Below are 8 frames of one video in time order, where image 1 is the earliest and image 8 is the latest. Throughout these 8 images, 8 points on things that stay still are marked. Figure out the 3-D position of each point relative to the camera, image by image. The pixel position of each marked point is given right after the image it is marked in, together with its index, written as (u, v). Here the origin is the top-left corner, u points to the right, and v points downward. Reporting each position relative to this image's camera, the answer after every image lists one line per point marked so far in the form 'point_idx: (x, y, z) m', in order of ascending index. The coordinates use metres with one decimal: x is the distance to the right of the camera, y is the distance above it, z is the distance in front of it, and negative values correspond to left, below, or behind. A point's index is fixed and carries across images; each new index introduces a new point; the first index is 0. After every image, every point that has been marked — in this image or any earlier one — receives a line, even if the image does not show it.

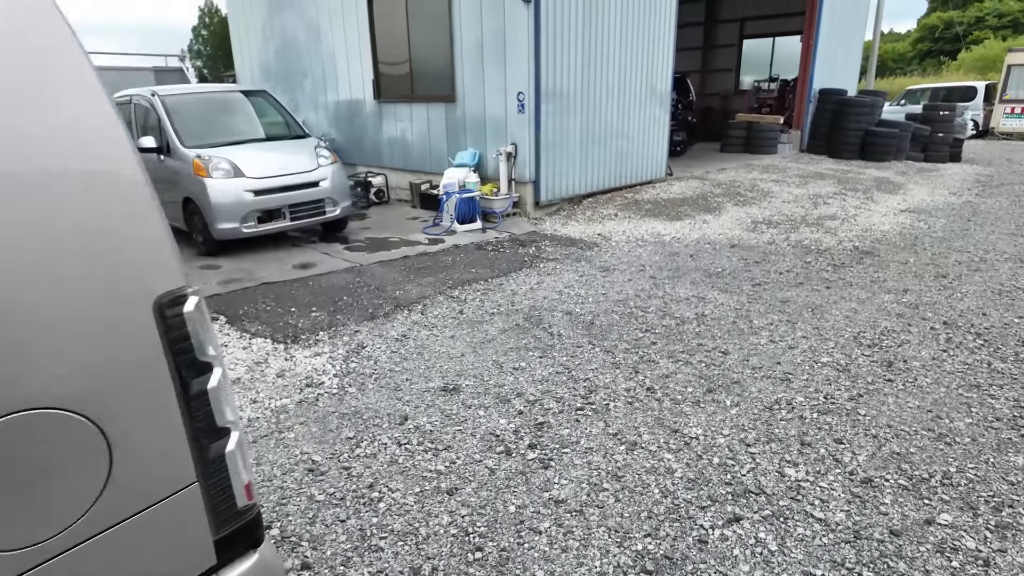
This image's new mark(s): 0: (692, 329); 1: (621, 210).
0: (+1.1, -0.3, +3.6) m
1: (+1.3, +0.9, +6.9) m
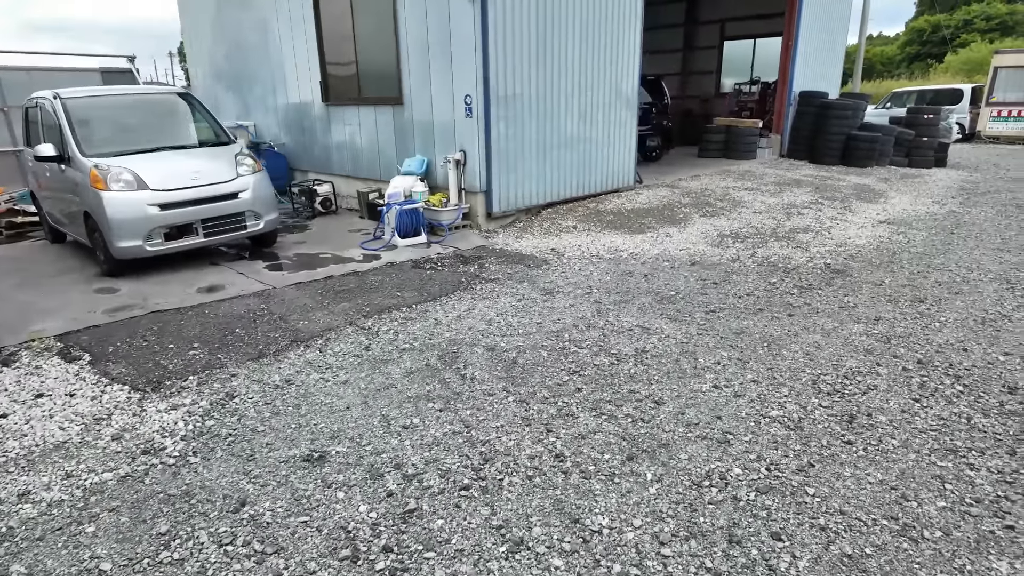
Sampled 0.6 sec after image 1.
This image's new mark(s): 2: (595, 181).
0: (+0.6, -0.4, +3.1) m
1: (+0.8, +0.7, +6.4) m
2: (+1.0, +1.3, +7.2) m
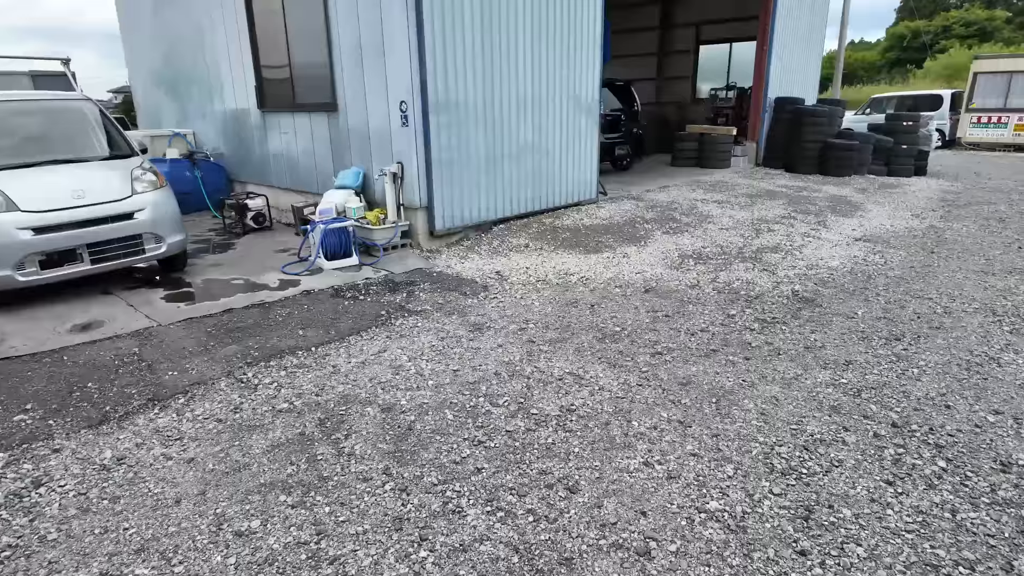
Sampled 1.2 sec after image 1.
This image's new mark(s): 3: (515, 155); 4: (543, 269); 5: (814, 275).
0: (+0.1, -0.7, +2.5) m
1: (+0.2, +0.5, +5.9) m
2: (+0.5, +1.1, +6.7) m
3: (0.0, +1.4, +6.2) m
4: (+0.3, +0.2, +5.1) m
5: (+2.5, +0.1, +4.8) m
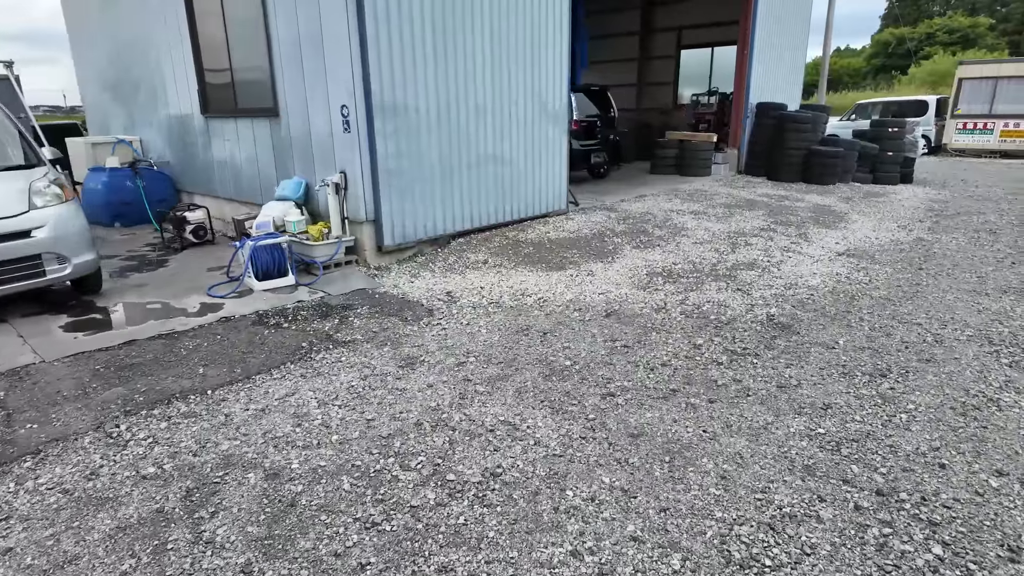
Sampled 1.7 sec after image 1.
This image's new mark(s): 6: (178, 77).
0: (-0.2, -0.8, +2.1) m
1: (-0.2, +0.3, +5.4) m
2: (0.0, +0.9, +6.3) m
3: (-0.4, +1.2, +5.7) m
4: (-0.1, 0.0, +4.7) m
5: (+2.1, -0.1, +4.4) m
6: (-3.9, +2.5, +6.7) m
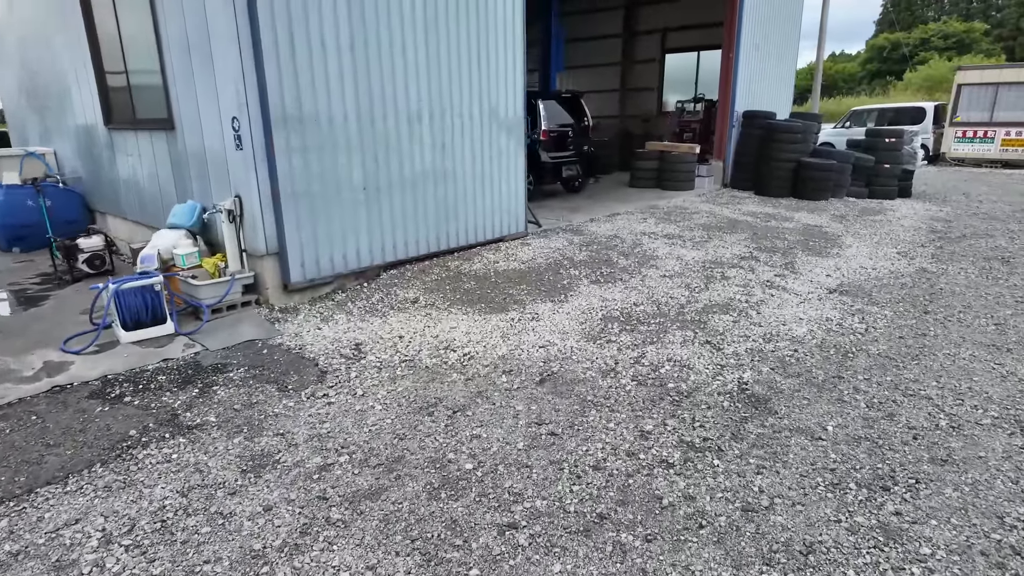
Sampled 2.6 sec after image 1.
0: (-0.7, -1.1, +1.2) m
1: (-0.7, 0.0, +4.6) m
2: (-0.5, +0.5, +5.5) m
3: (-0.9, +0.9, +5.0) m
4: (-0.6, -0.3, +3.9) m
5: (+1.6, -0.4, +3.6) m
6: (-4.4, +2.1, +5.9) m
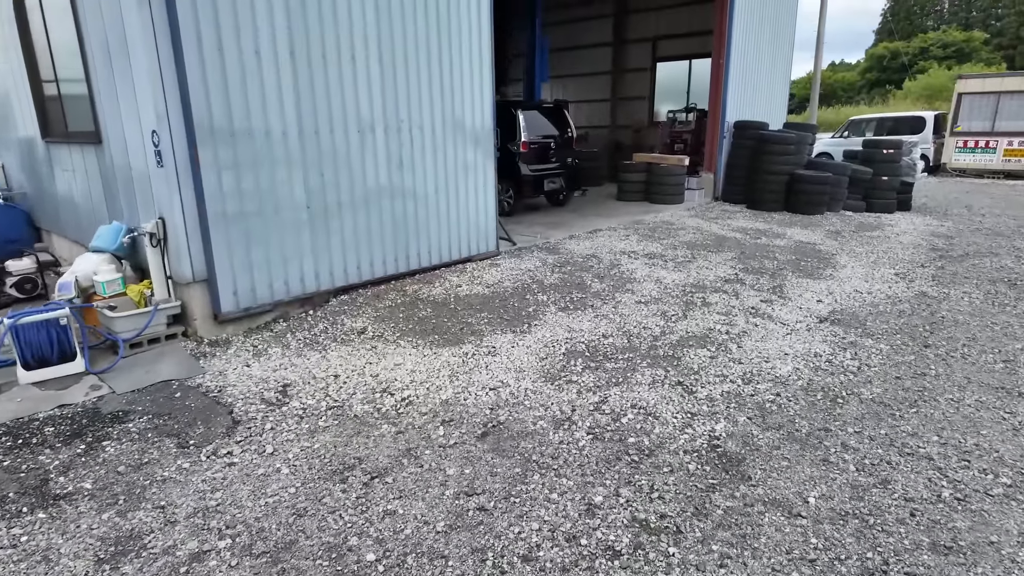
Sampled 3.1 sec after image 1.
0: (-1.0, -1.3, +0.8) m
1: (-1.0, -0.2, +4.2) m
2: (-0.8, +0.3, +5.1) m
3: (-1.2, +0.7, +4.5) m
4: (-0.9, -0.5, +3.5) m
5: (+1.3, -0.6, +3.1) m
6: (-4.7, +1.9, +5.5) m
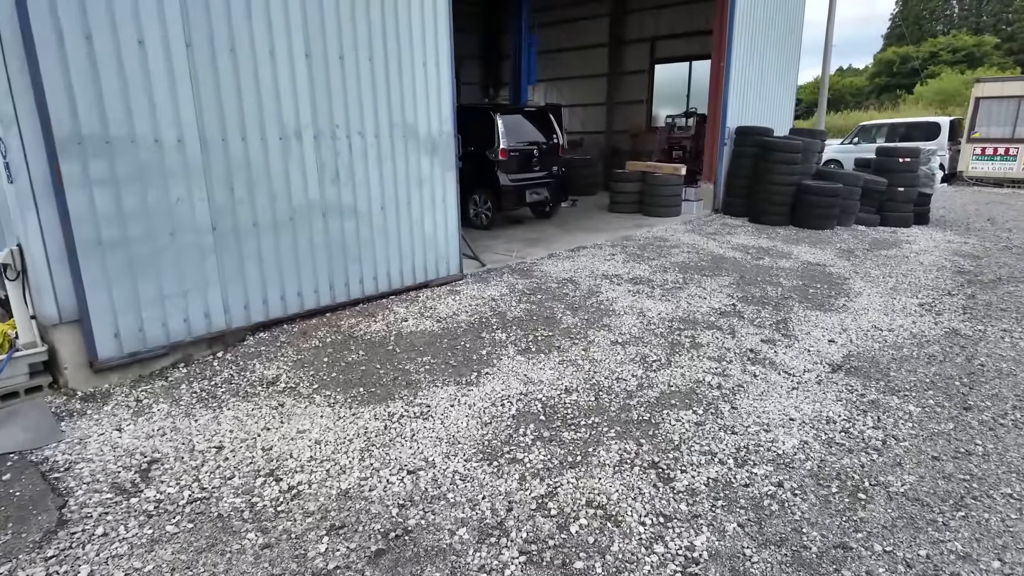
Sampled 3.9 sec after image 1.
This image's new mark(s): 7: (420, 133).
0: (-1.4, -1.5, +0.1) m
1: (-1.3, -0.5, +3.5) m
2: (-1.1, +0.1, +4.4) m
3: (-1.5, +0.4, +3.8) m
4: (-1.3, -0.8, +2.8) m
5: (+1.0, -0.8, +2.4) m
6: (-5.0, +1.7, +4.9) m
7: (-0.7, +1.2, +4.5) m
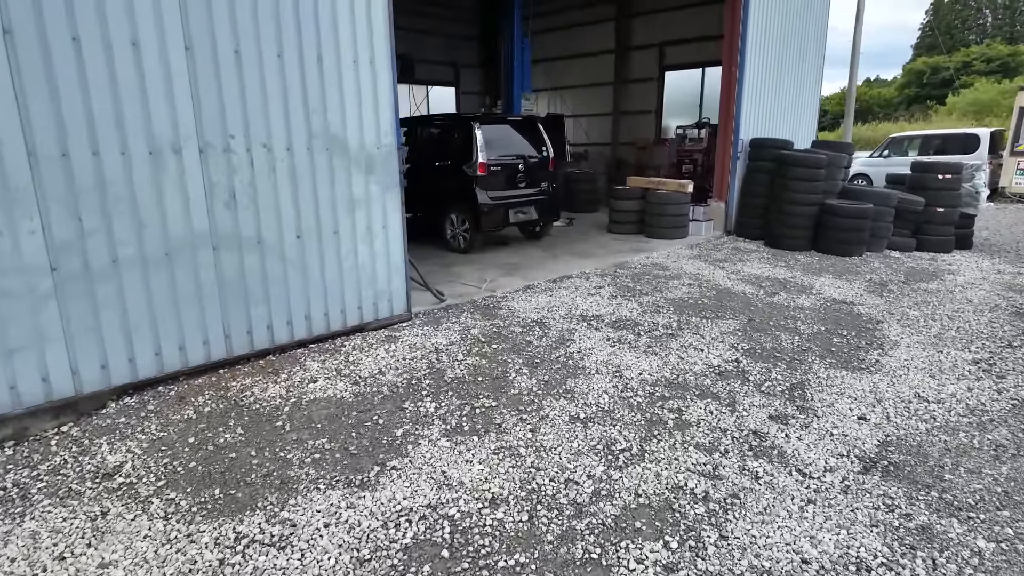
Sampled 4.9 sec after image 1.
0: (-1.9, -1.7, -0.7) m
1: (-1.7, -0.8, +2.7) m
2: (-1.4, -0.2, +3.5) m
3: (-1.9, +0.2, +3.0) m
4: (-1.7, -1.0, +1.9) m
5: (+0.5, -1.1, +1.5) m
6: (-5.3, +1.4, +4.2) m
7: (-1.0, +0.9, +3.7) m
